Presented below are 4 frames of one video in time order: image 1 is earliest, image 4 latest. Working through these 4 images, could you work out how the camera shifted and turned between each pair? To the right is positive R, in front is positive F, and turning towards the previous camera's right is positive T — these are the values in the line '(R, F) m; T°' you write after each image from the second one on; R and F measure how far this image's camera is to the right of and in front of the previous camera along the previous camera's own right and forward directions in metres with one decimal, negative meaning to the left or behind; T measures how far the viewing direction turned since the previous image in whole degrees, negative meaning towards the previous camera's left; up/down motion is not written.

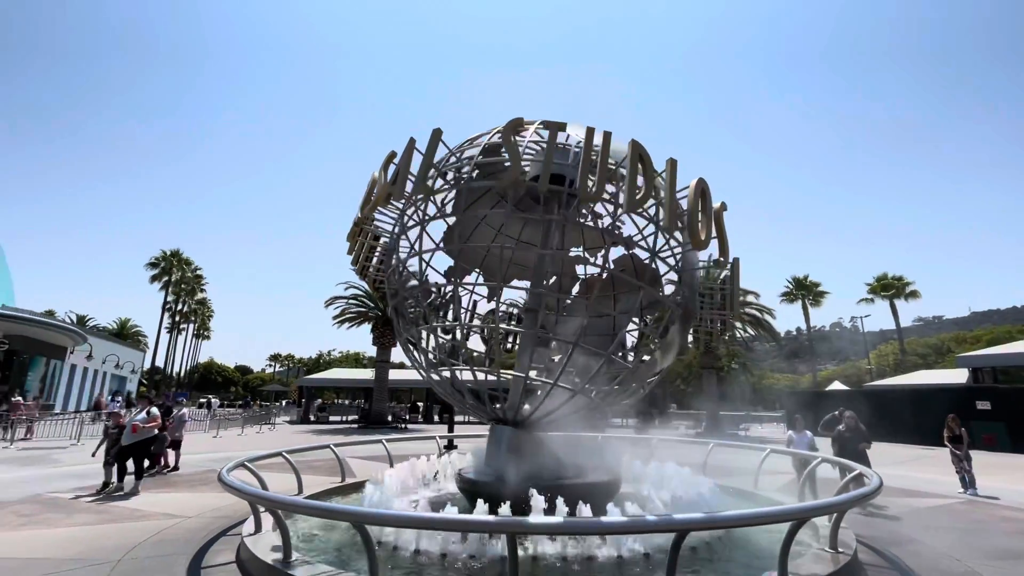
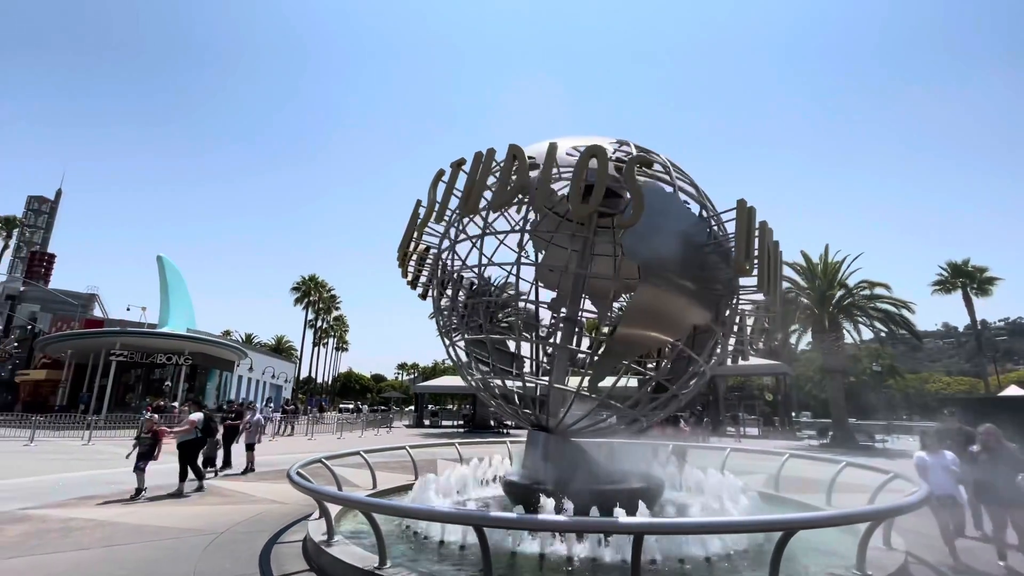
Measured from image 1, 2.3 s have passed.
(+1.3, -0.5) m; -13°
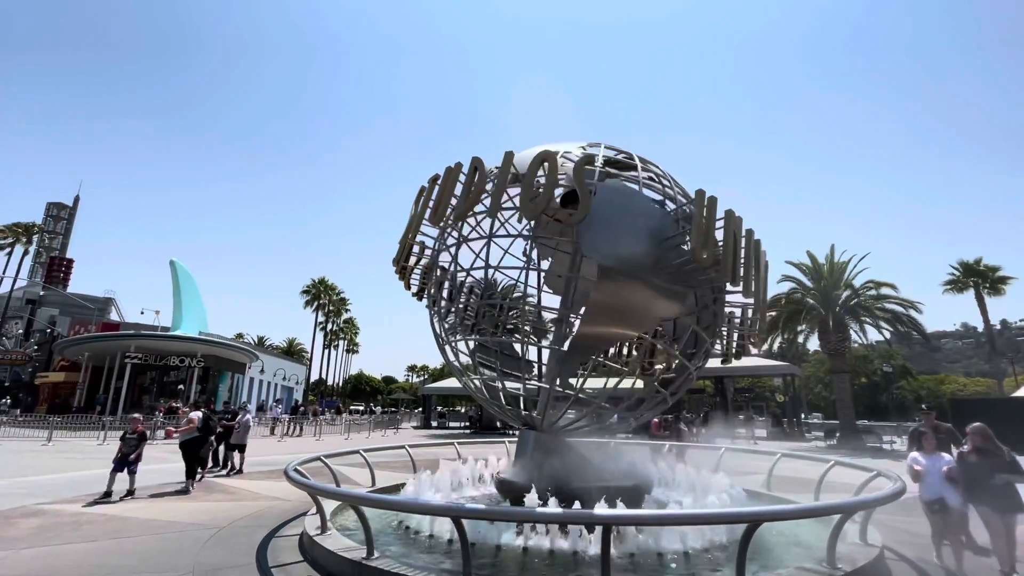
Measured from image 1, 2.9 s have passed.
(+0.3, -0.2) m; -1°
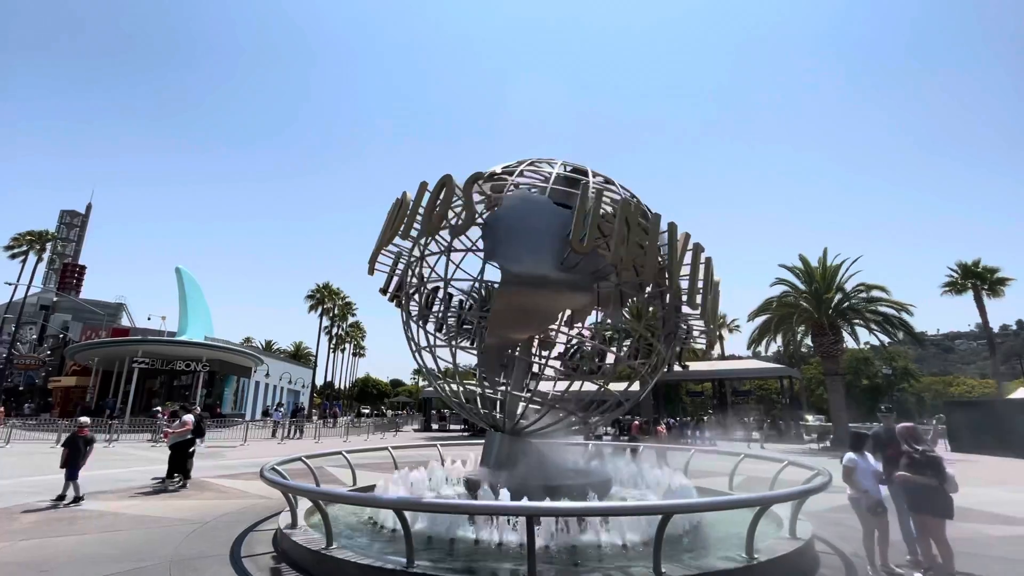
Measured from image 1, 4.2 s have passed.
(+0.6, -0.5) m; -1°
